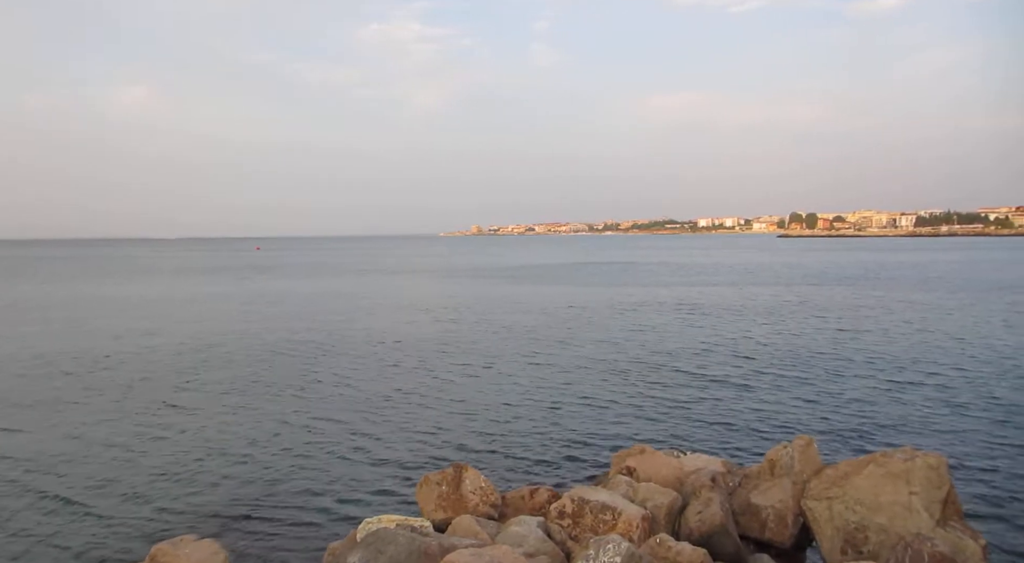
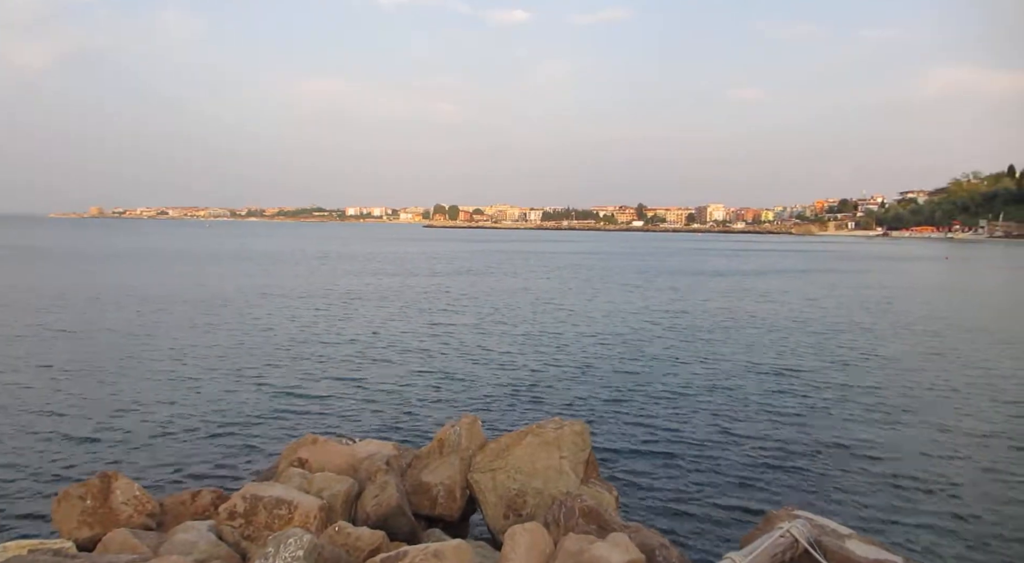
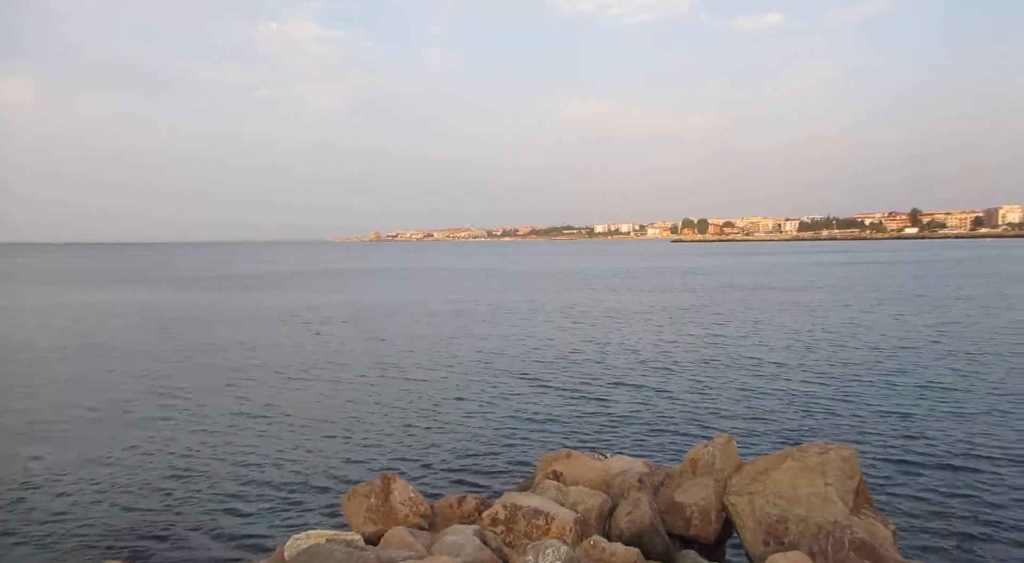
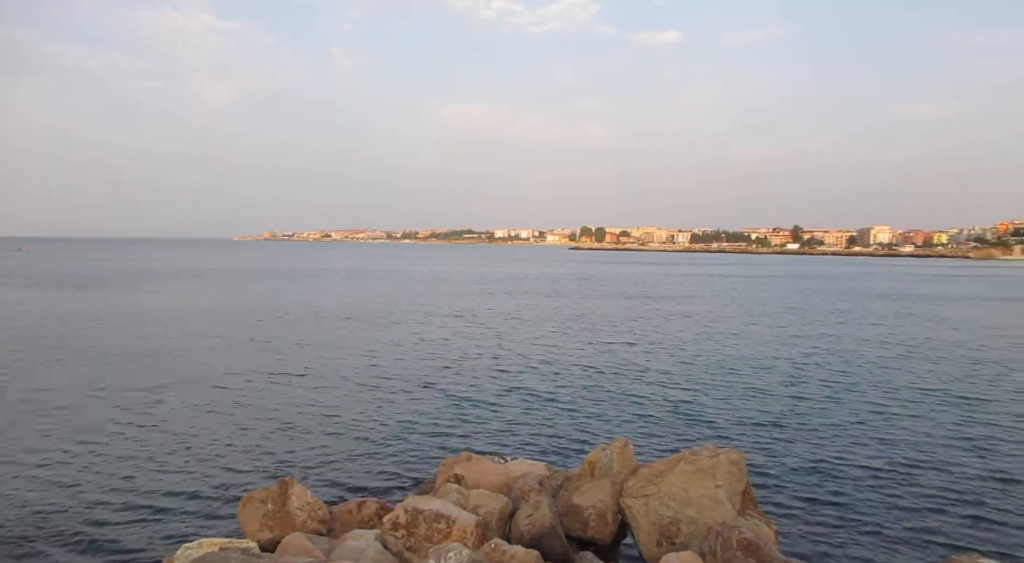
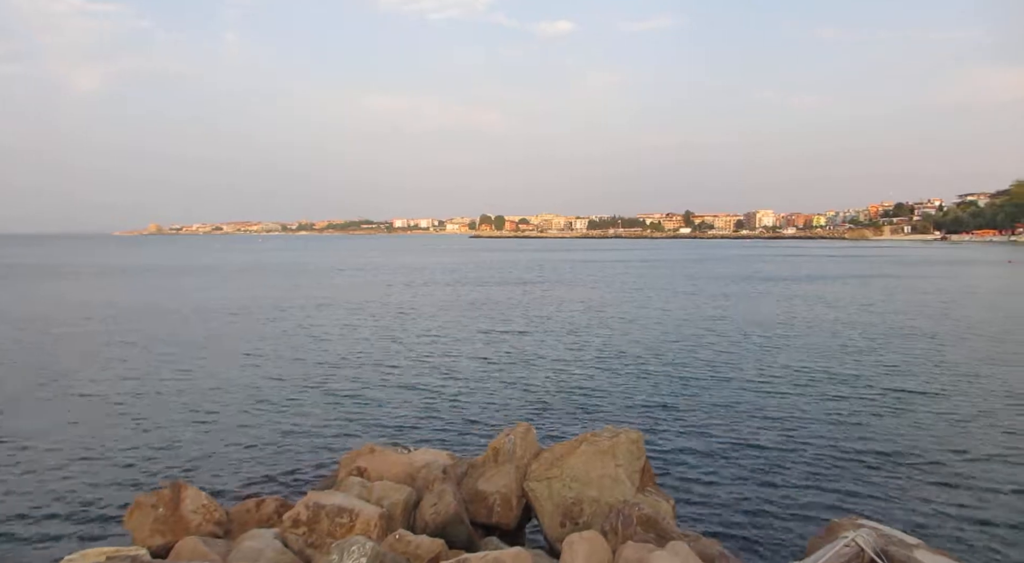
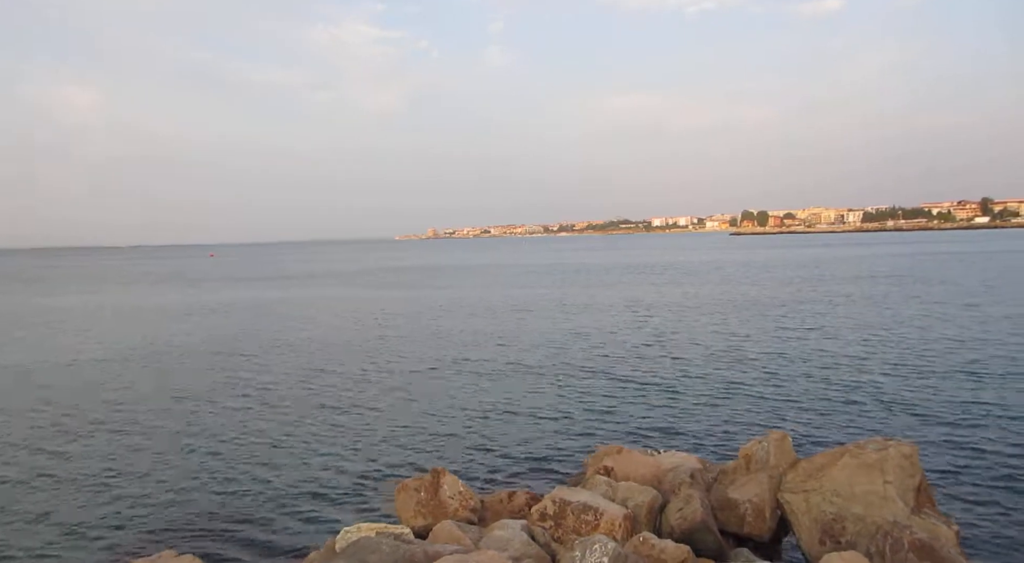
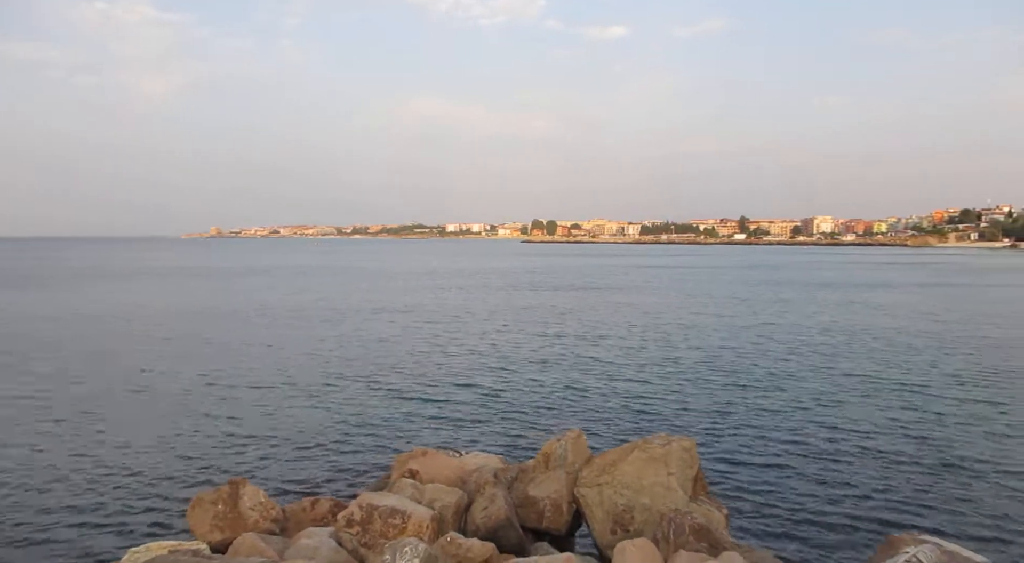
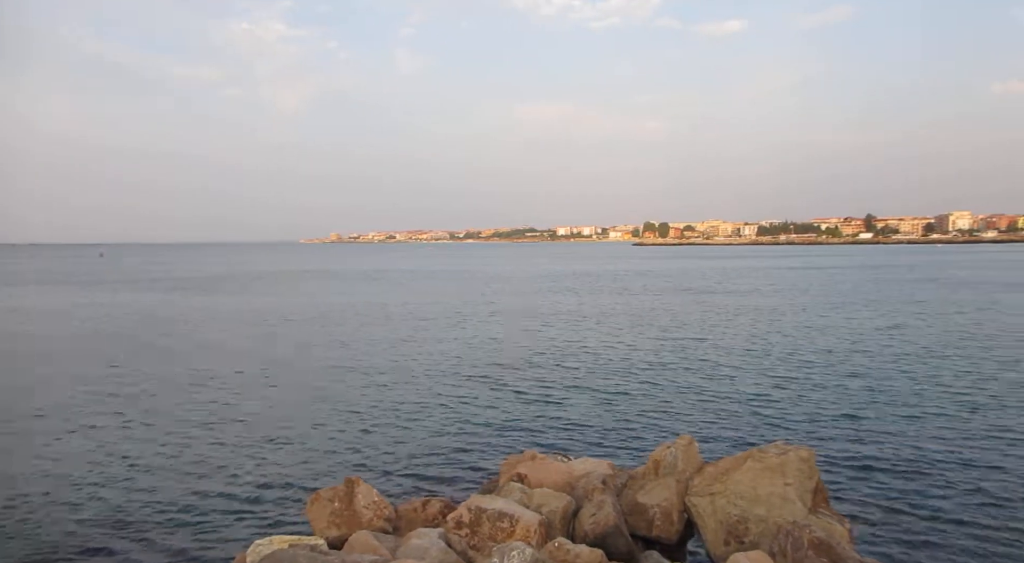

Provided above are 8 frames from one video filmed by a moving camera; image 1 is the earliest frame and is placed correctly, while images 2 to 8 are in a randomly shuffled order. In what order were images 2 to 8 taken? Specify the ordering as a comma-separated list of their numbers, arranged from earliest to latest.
6, 3, 8, 4, 7, 5, 2
